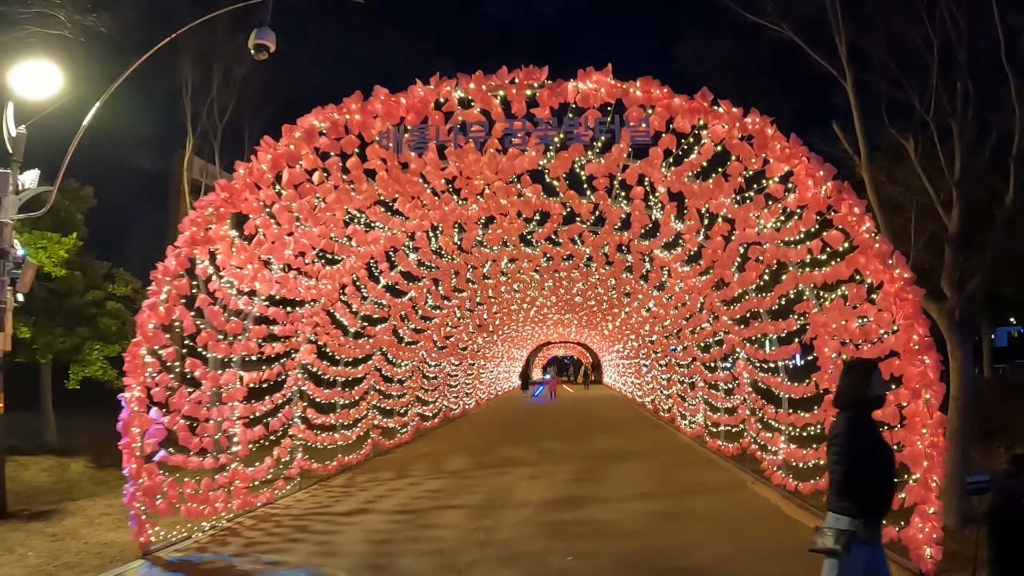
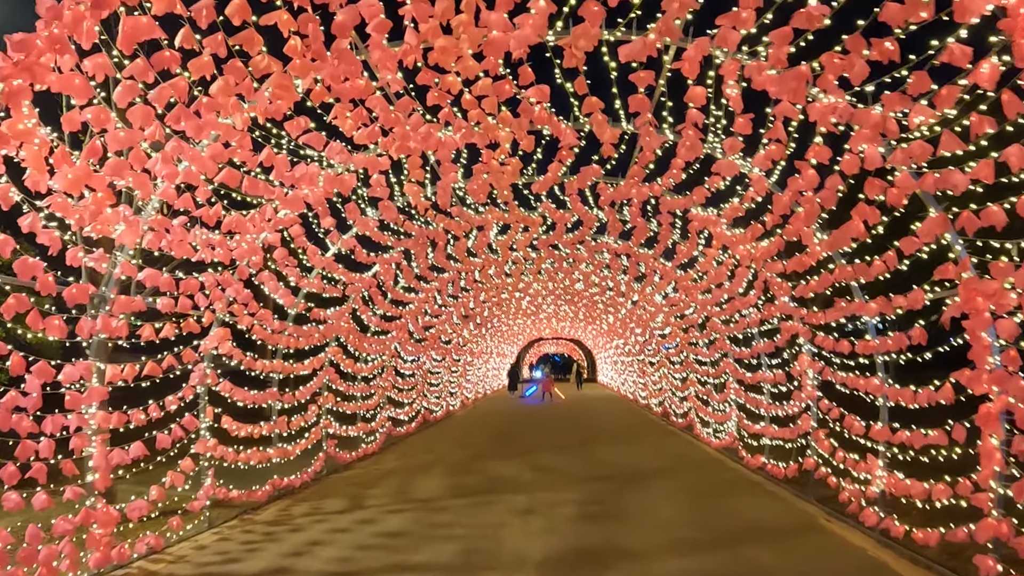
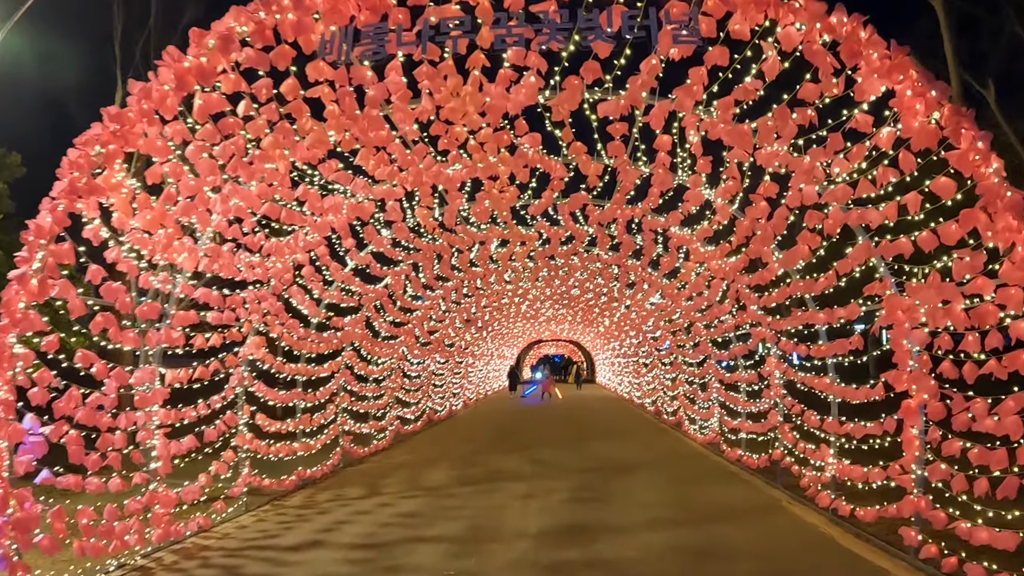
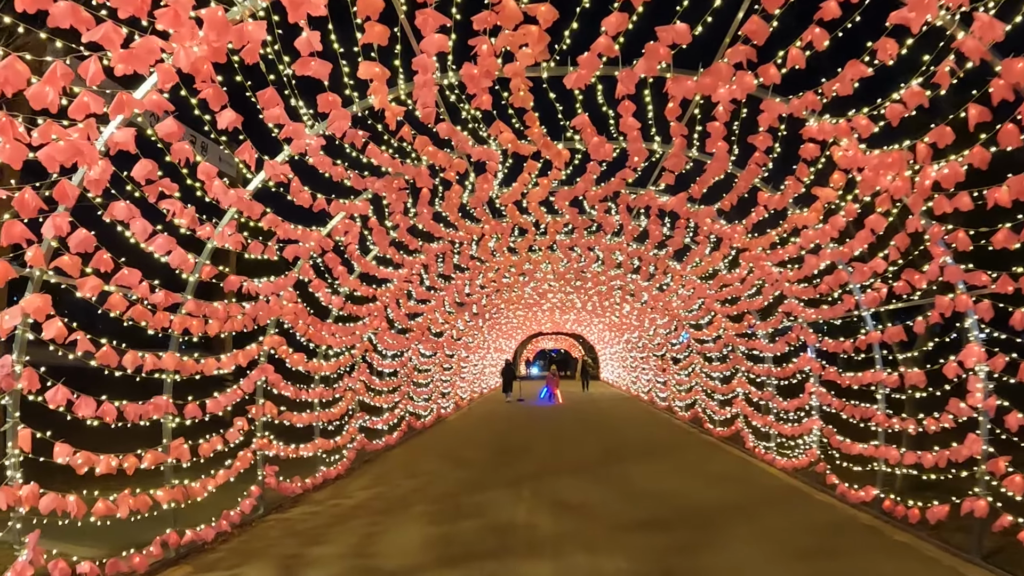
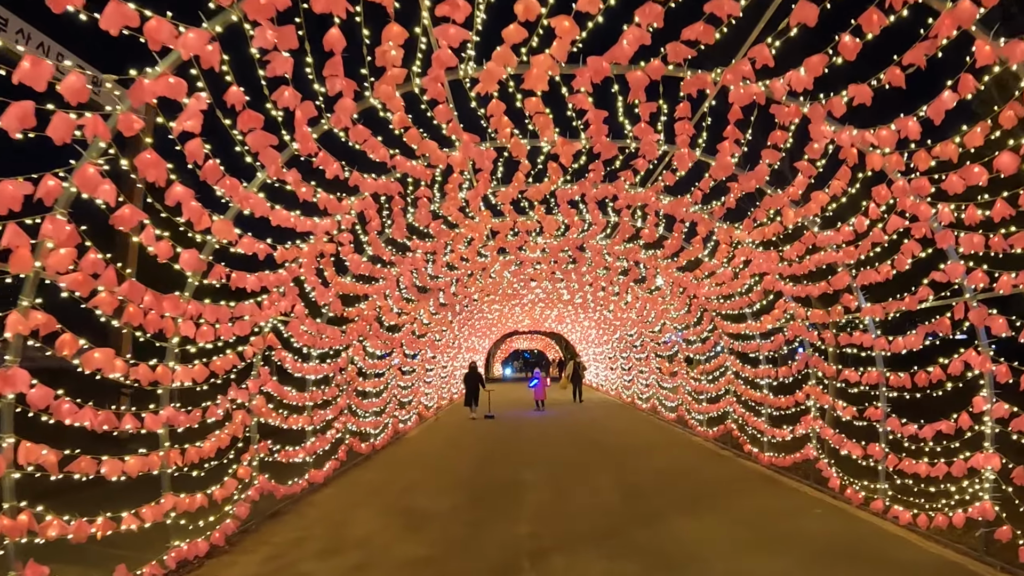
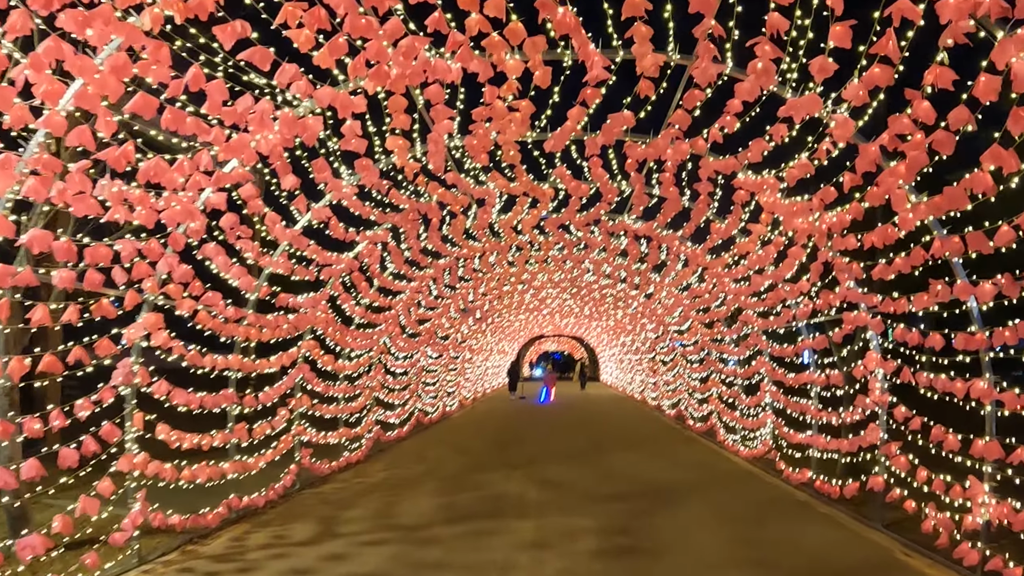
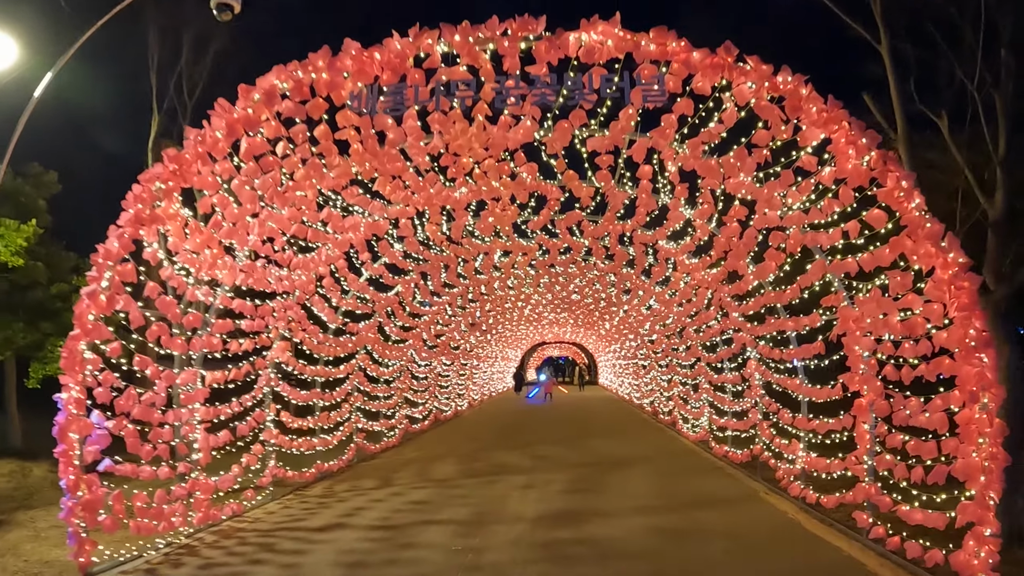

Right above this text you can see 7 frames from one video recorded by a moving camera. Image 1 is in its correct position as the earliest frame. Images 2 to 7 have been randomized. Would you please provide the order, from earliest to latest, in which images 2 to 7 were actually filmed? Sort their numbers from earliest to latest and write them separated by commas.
7, 3, 2, 6, 4, 5
